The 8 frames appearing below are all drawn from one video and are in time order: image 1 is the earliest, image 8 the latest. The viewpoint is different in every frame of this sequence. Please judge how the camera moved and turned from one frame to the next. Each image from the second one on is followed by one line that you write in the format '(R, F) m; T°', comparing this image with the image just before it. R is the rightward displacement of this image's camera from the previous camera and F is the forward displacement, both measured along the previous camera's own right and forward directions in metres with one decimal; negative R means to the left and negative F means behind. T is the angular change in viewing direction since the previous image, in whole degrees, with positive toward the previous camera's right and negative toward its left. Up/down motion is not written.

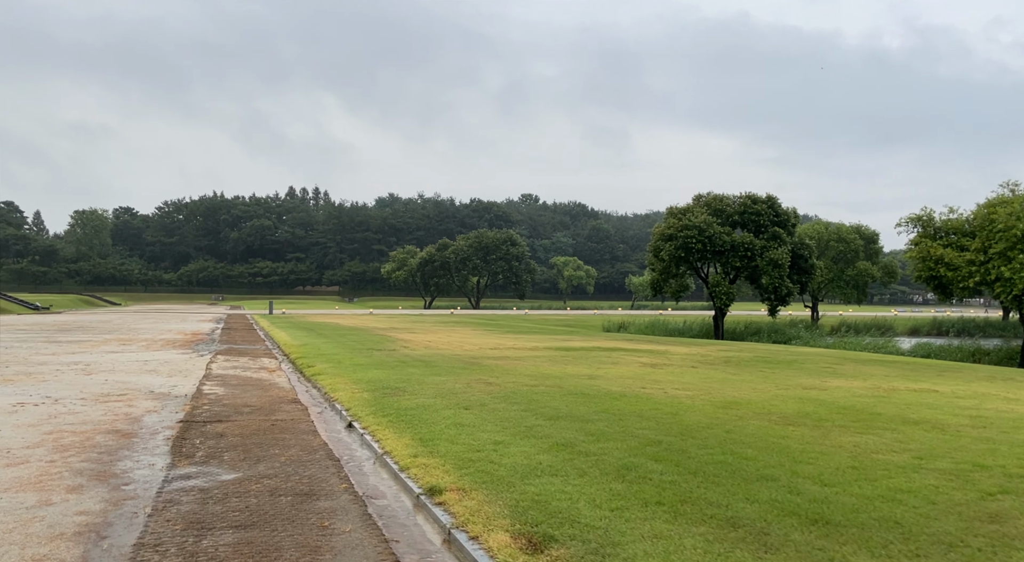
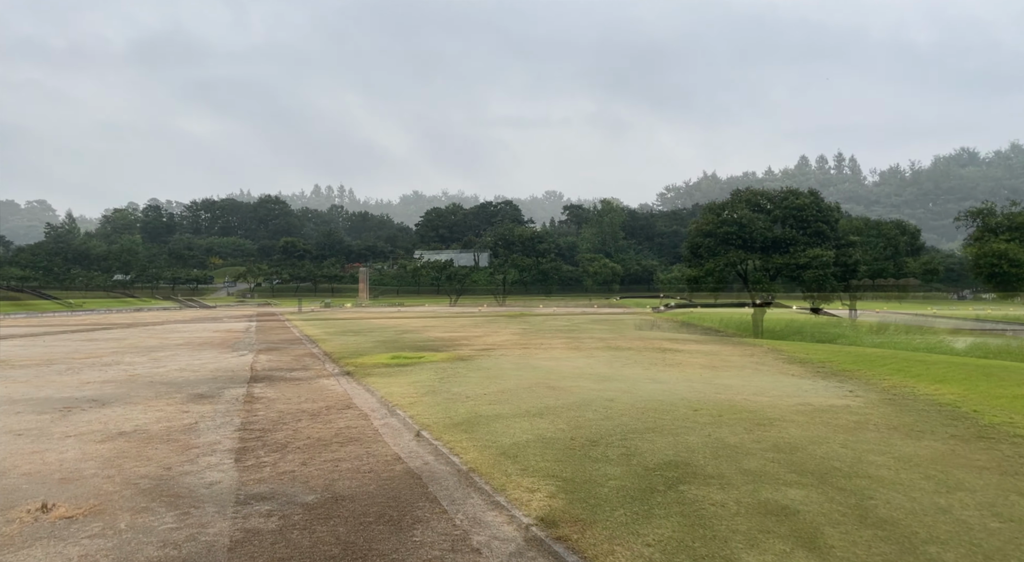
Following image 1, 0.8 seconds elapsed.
(-0.6, +0.7) m; -2°
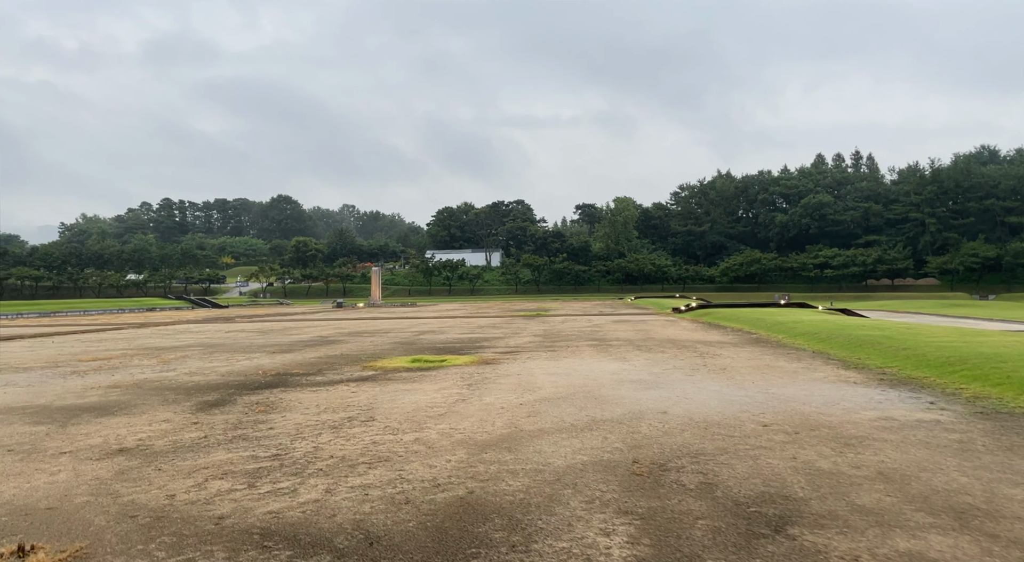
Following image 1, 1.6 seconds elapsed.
(-0.4, +0.9) m; -1°
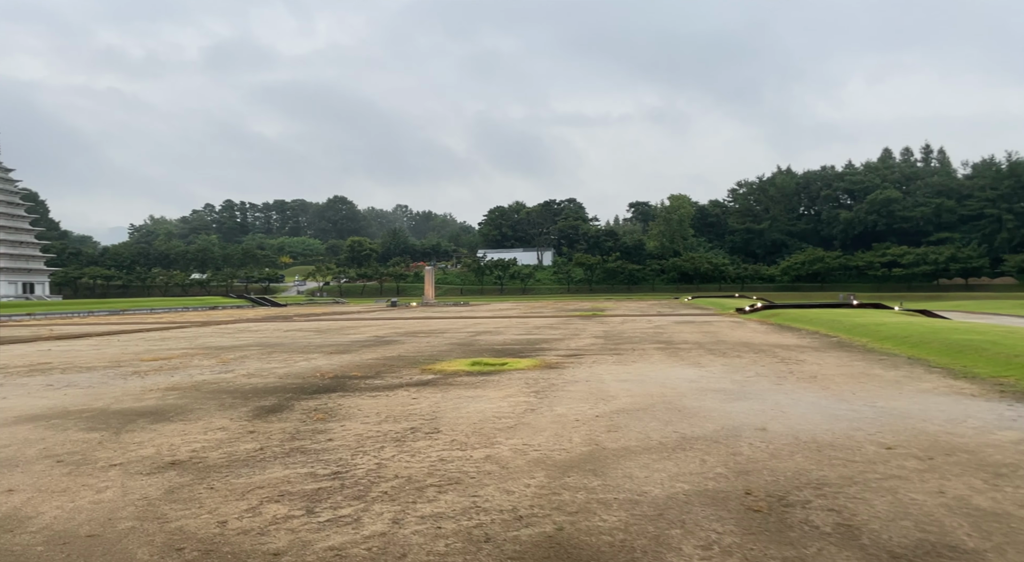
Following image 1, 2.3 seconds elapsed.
(-0.3, +0.7) m; -4°
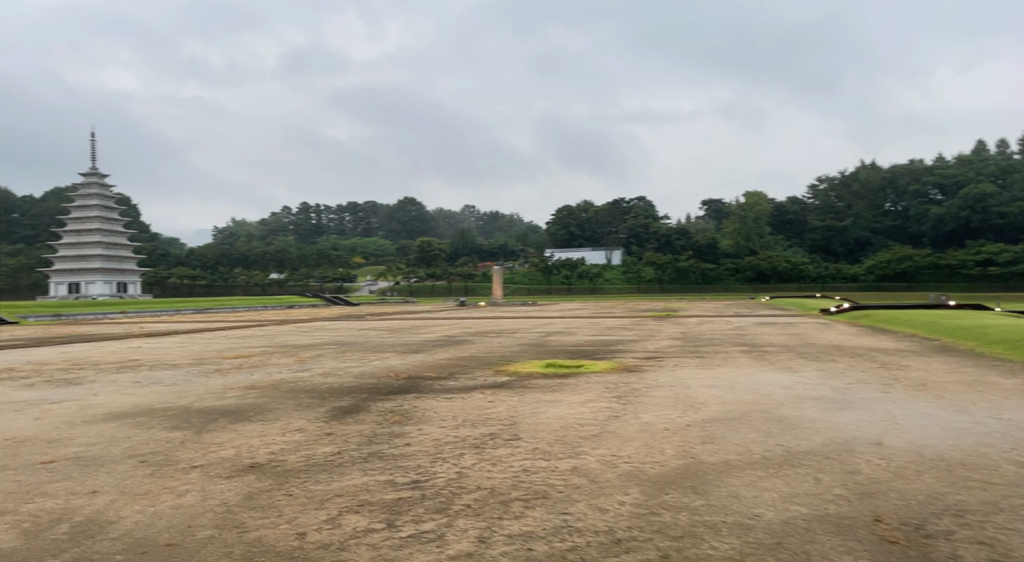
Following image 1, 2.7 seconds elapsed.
(-0.2, +0.4) m; -5°
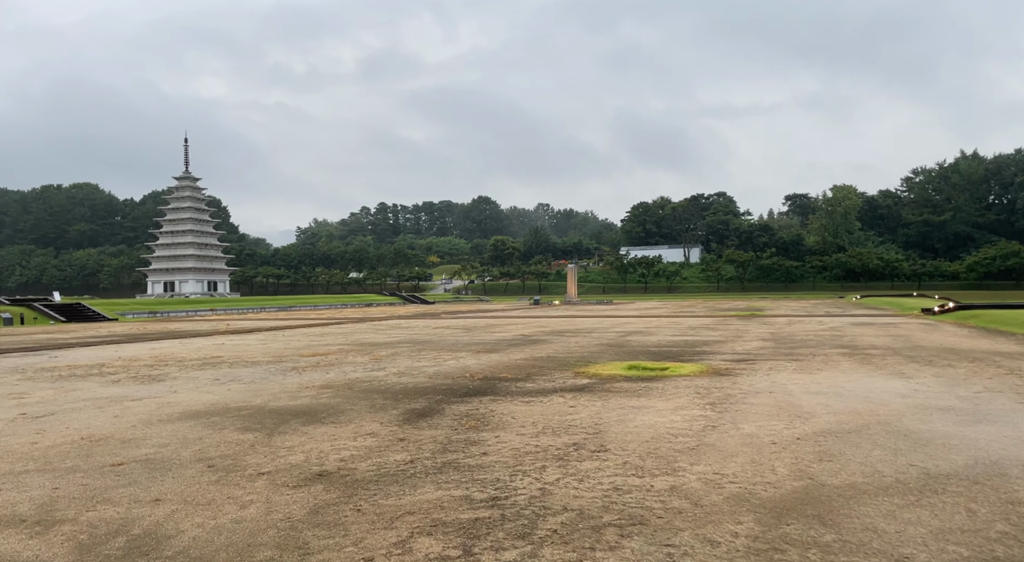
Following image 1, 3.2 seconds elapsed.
(-0.1, +0.6) m; -6°
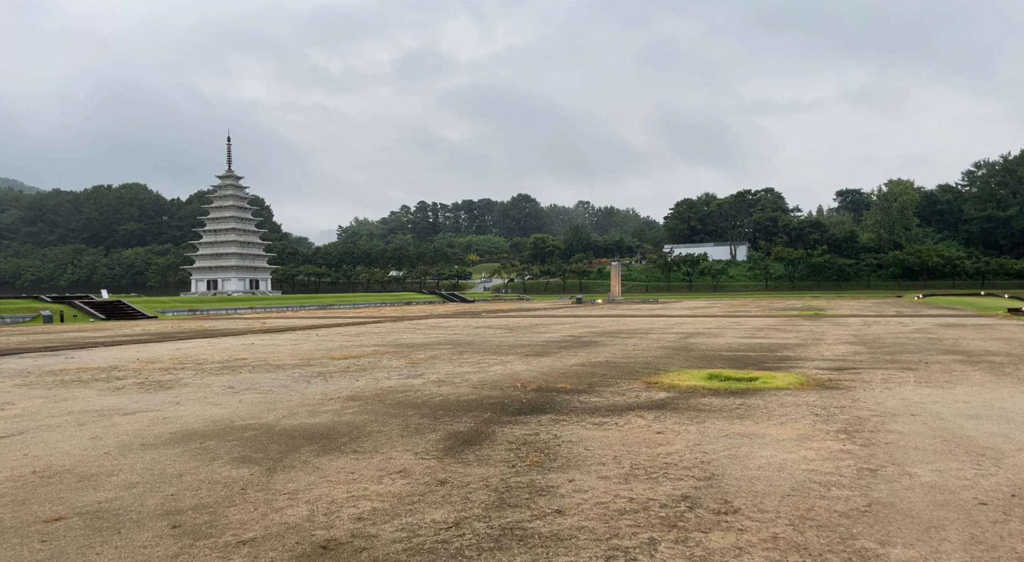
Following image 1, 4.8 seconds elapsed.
(-0.3, +2.0) m; -3°
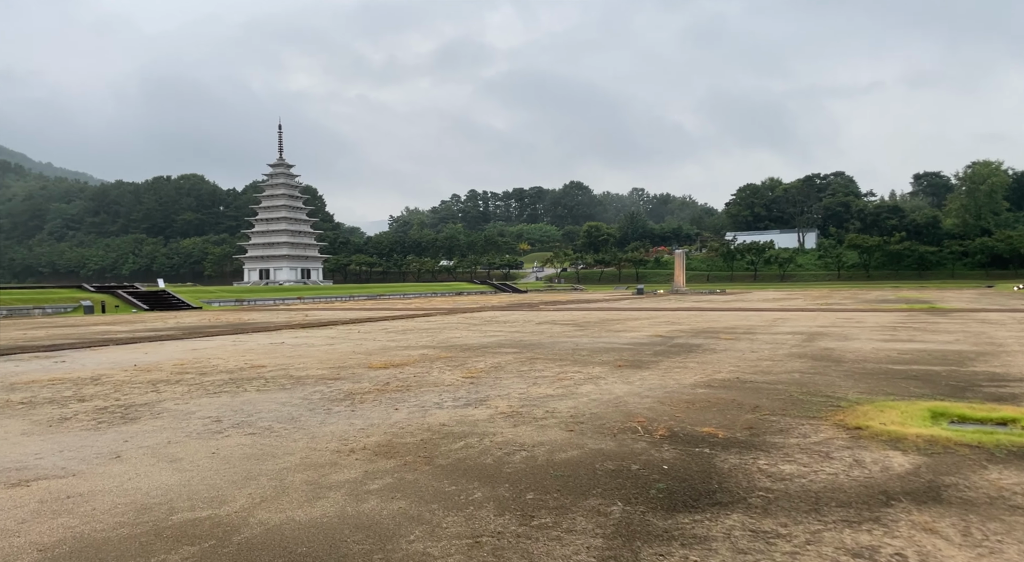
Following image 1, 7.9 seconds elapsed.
(-0.7, +4.0) m; -4°
